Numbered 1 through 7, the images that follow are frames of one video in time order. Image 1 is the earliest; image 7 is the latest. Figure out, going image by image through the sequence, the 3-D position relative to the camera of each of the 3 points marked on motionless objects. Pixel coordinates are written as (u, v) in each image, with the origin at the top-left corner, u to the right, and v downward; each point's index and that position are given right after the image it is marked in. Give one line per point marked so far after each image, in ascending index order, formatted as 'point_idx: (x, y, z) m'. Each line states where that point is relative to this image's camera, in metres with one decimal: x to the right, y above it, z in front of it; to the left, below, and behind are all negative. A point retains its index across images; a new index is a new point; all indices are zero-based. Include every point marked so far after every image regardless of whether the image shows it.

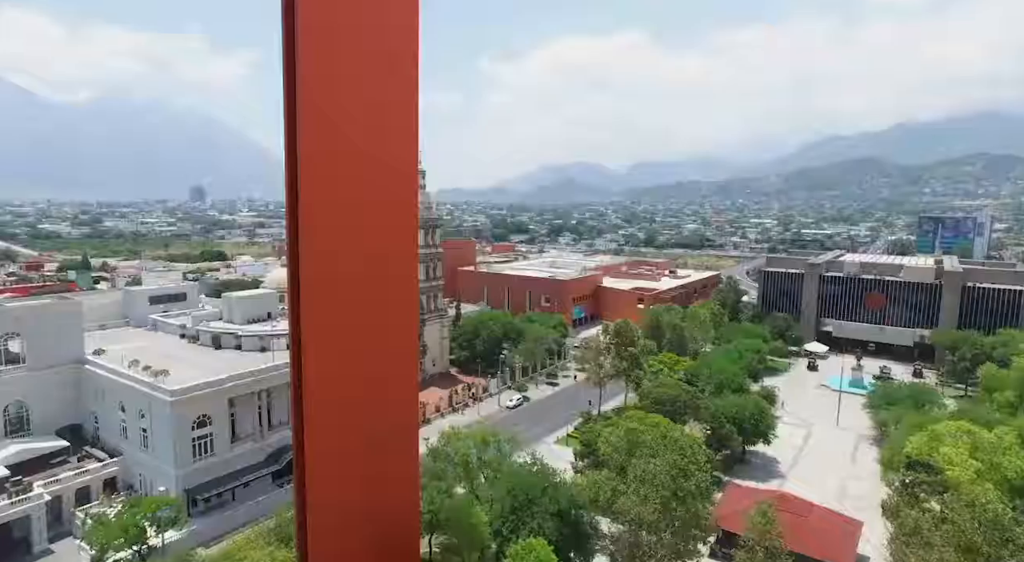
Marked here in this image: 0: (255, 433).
0: (-5.7, -3.5, +14.9) m
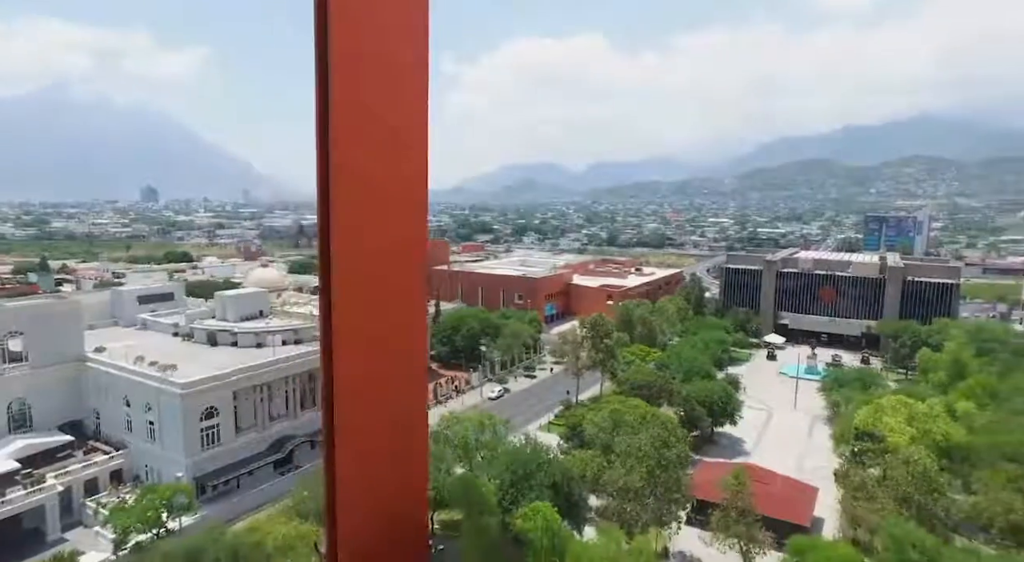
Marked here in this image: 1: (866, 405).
0: (-6.0, -3.5, +15.6) m
1: (+8.7, -3.0, +15.5) m
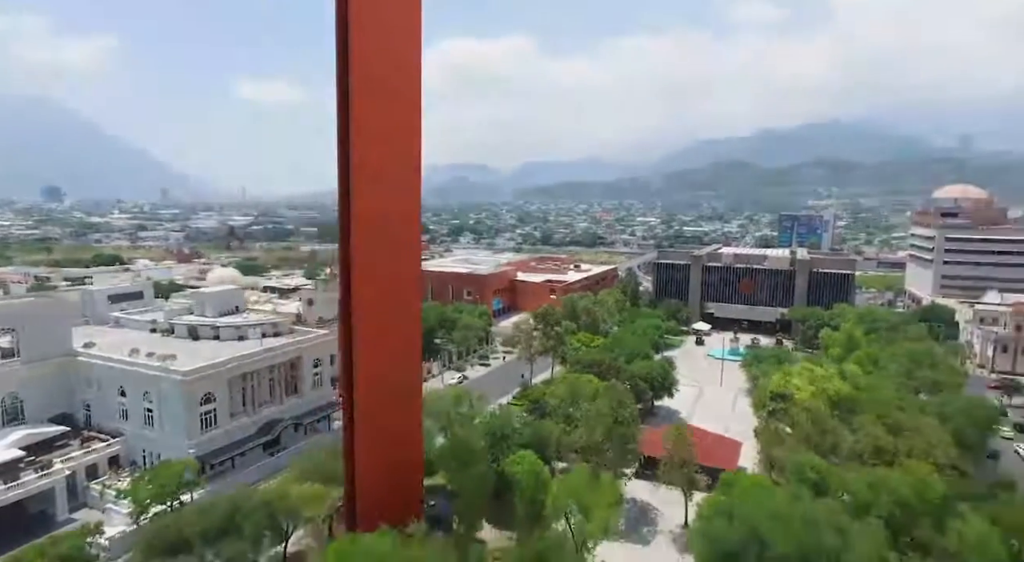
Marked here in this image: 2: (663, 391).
0: (-6.9, -3.4, +16.7) m
1: (+7.7, -2.7, +18.2) m
2: (+4.6, -3.3, +19.2) m
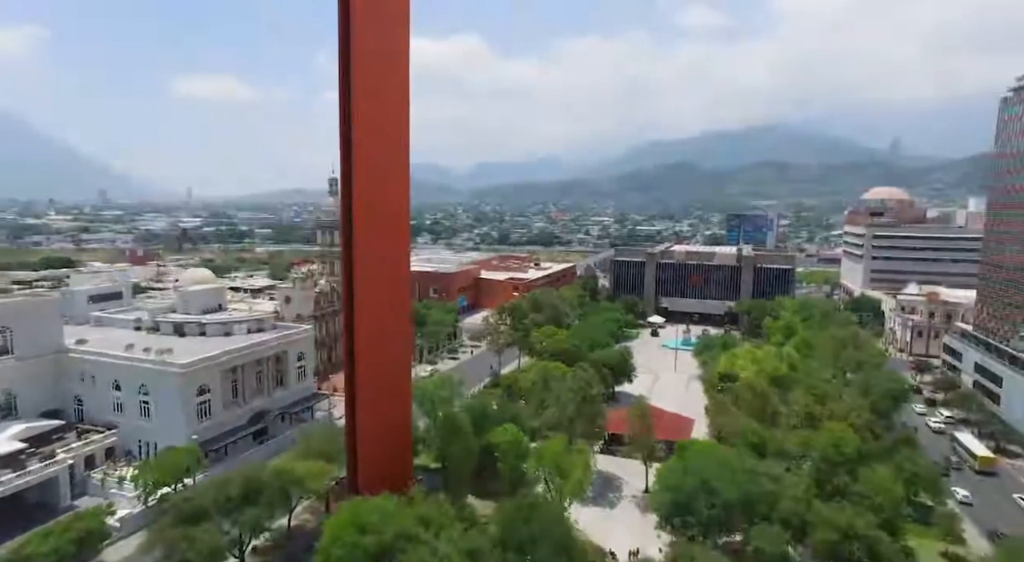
0: (-7.7, -3.4, +17.6) m
1: (+6.8, -2.5, +20.1) m
2: (+3.7, -3.1, +20.8) m
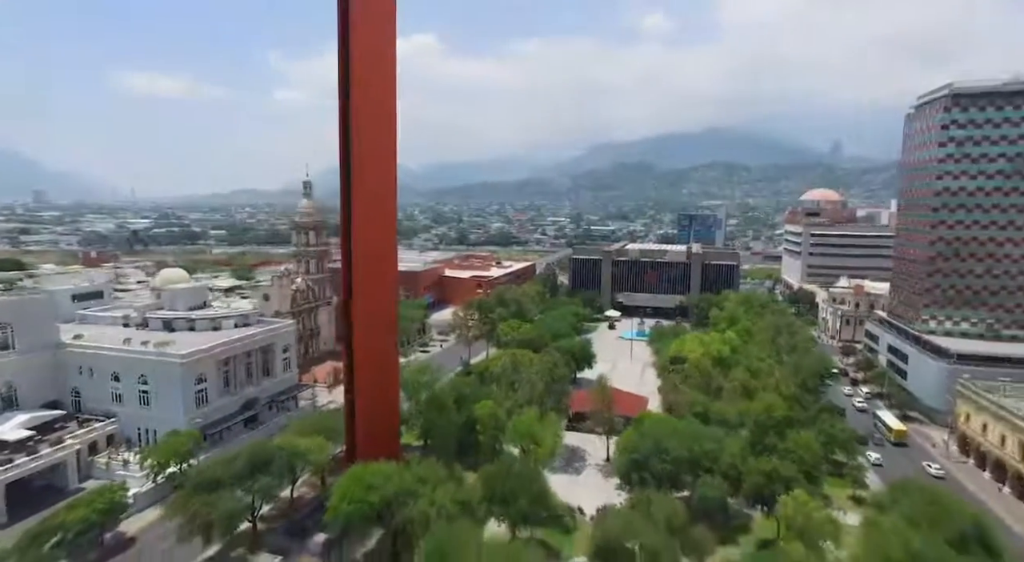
0: (-8.5, -3.3, +18.7) m
1: (+5.8, -2.3, +22.2) m
2: (+2.6, -3.0, +22.7) m
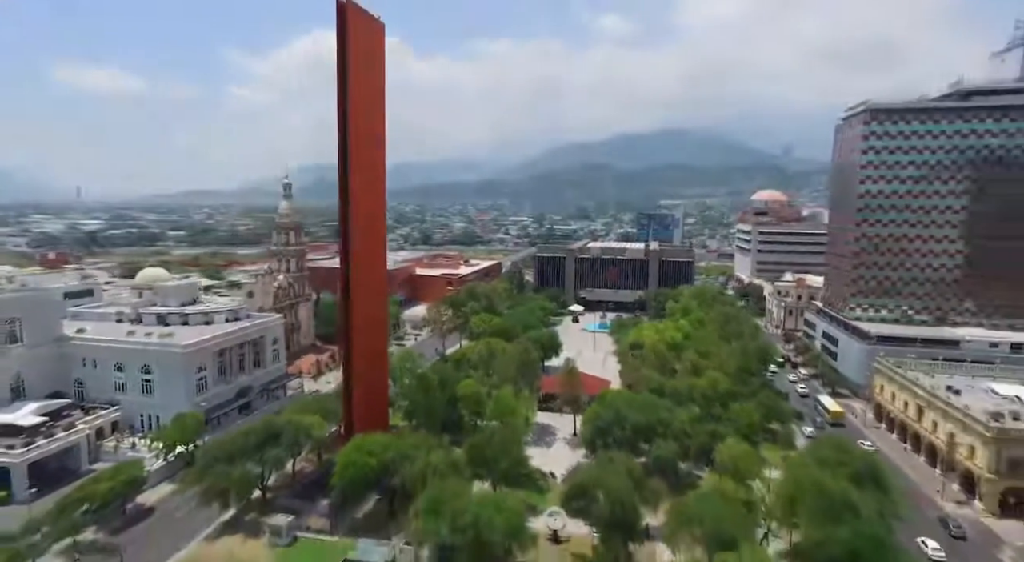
0: (-9.3, -3.2, +19.9) m
1: (+4.8, -2.1, +24.3) m
2: (+1.5, -2.8, +24.6) m
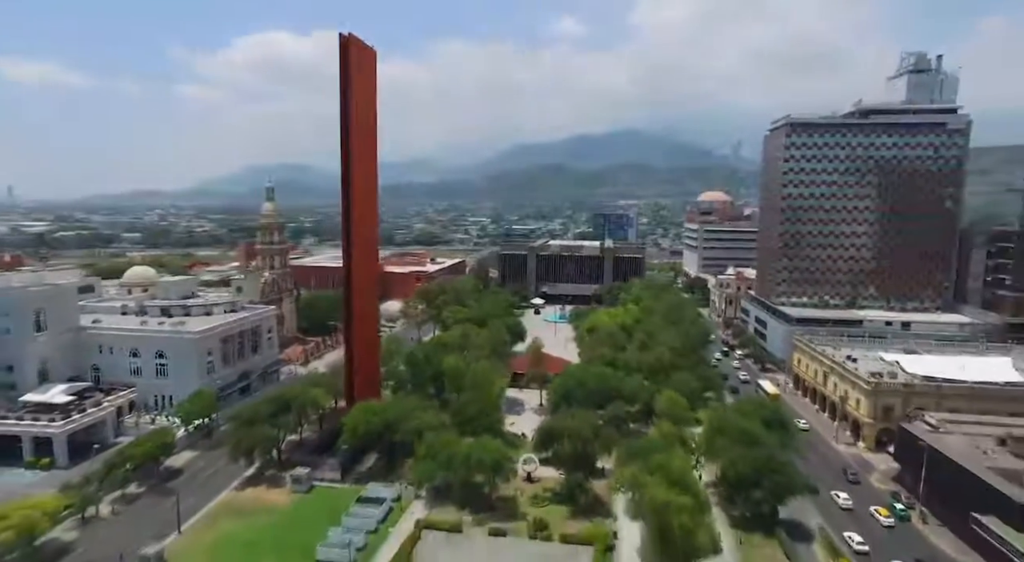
0: (-10.2, -3.0, +22.0) m
1: (+3.5, -1.8, +27.3) m
2: (+0.3, -2.5, +27.4) m
